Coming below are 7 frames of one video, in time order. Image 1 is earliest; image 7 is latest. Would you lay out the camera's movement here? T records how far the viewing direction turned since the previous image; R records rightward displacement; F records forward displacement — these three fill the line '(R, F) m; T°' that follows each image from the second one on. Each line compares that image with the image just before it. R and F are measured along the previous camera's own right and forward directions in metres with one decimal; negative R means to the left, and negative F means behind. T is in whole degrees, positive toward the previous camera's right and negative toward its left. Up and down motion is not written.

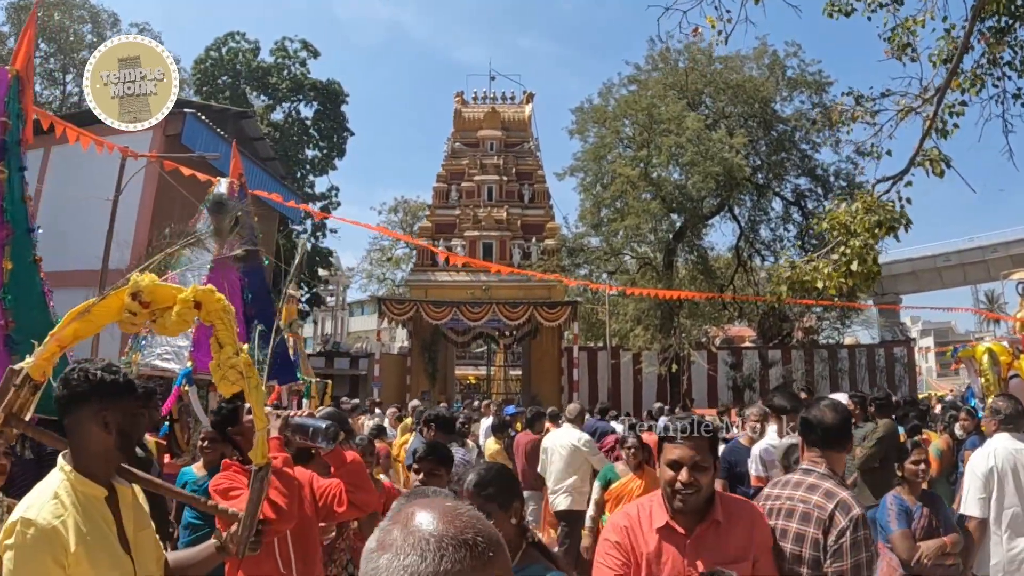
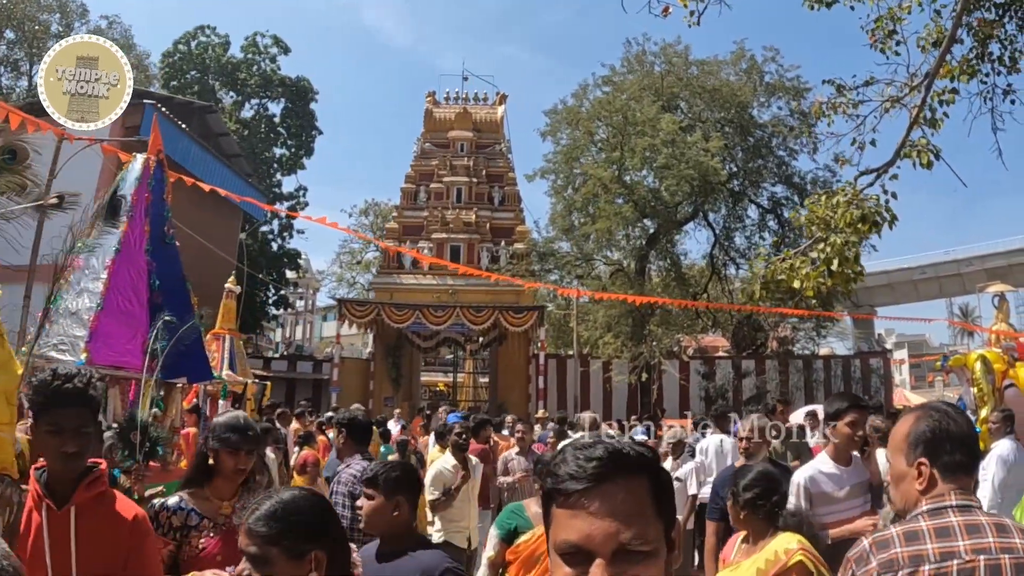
(+0.3, +0.6) m; +2°
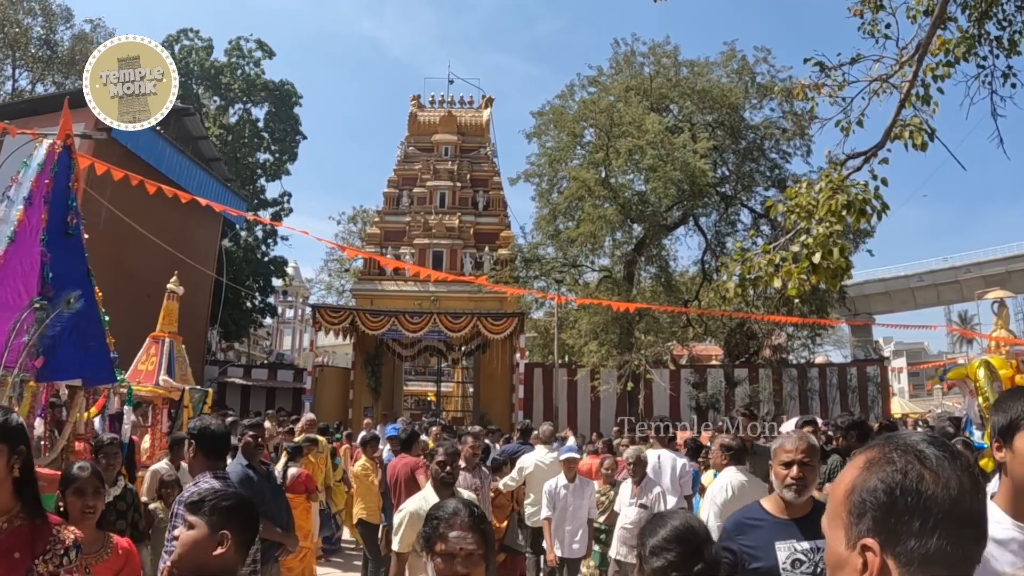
(+0.4, +0.6) m; 0°
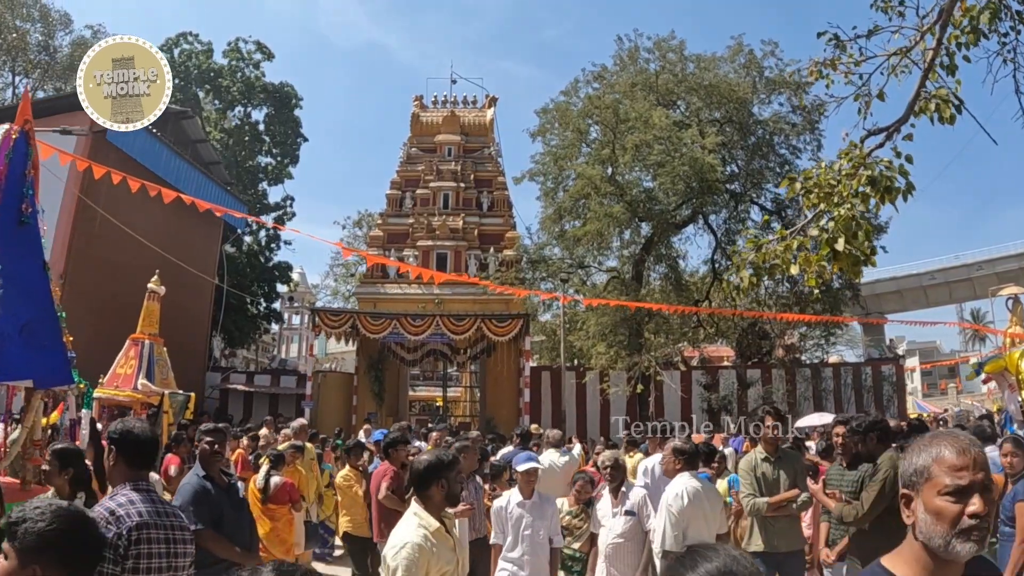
(+0.1, +0.4) m; -1°
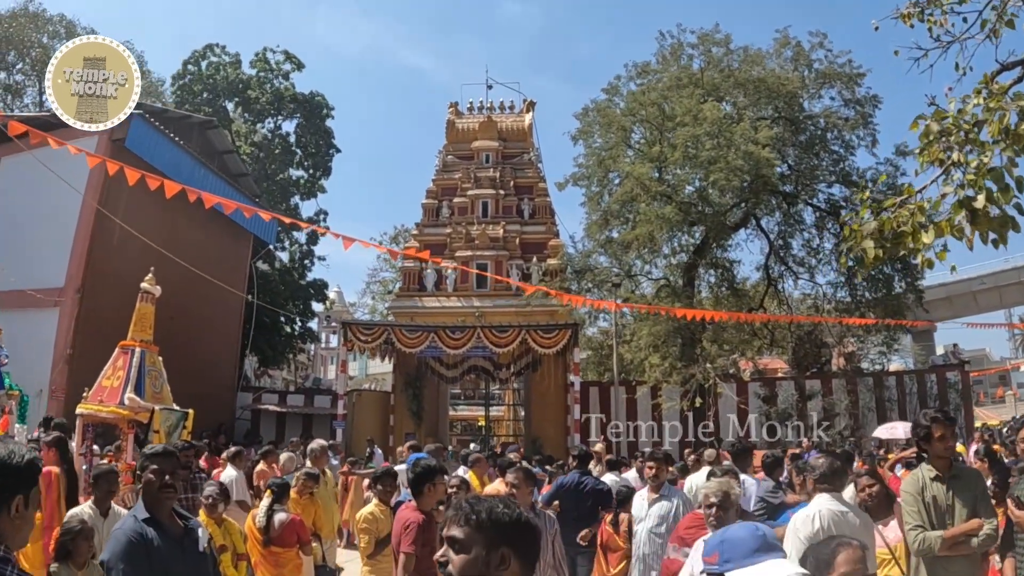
(-0.2, +1.1) m; -3°
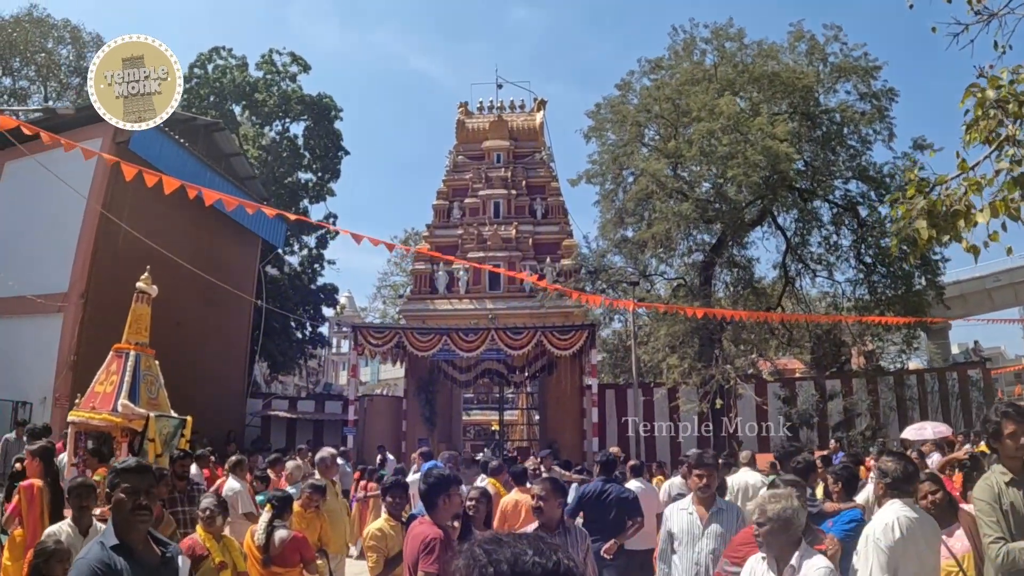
(-0.1, +0.4) m; -1°
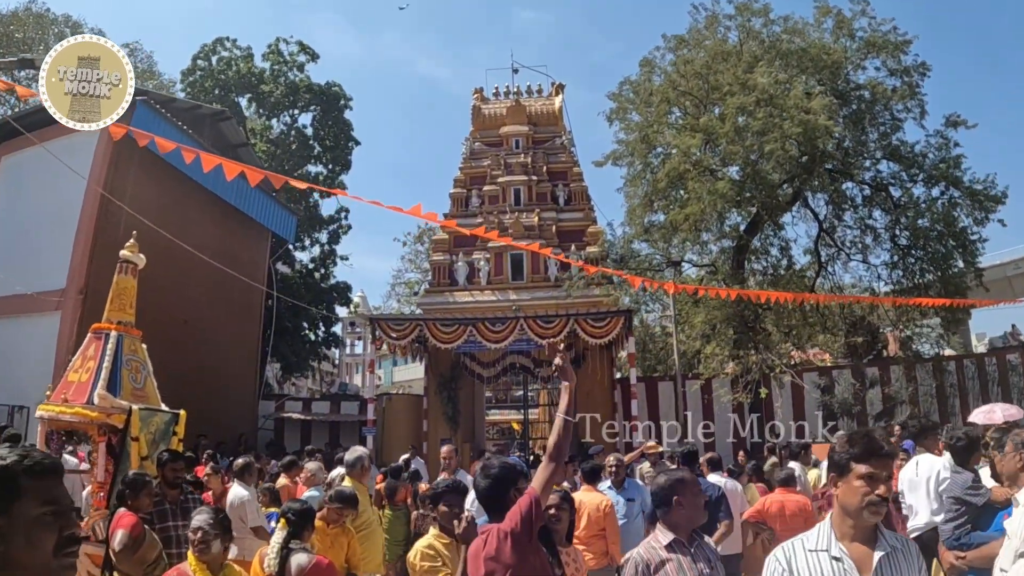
(-0.3, +0.9) m; -1°
